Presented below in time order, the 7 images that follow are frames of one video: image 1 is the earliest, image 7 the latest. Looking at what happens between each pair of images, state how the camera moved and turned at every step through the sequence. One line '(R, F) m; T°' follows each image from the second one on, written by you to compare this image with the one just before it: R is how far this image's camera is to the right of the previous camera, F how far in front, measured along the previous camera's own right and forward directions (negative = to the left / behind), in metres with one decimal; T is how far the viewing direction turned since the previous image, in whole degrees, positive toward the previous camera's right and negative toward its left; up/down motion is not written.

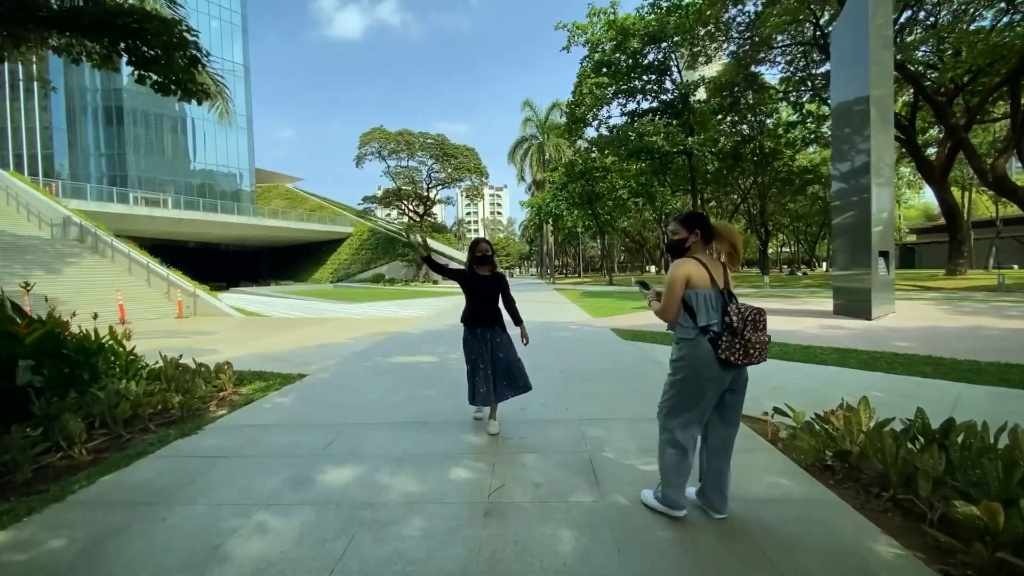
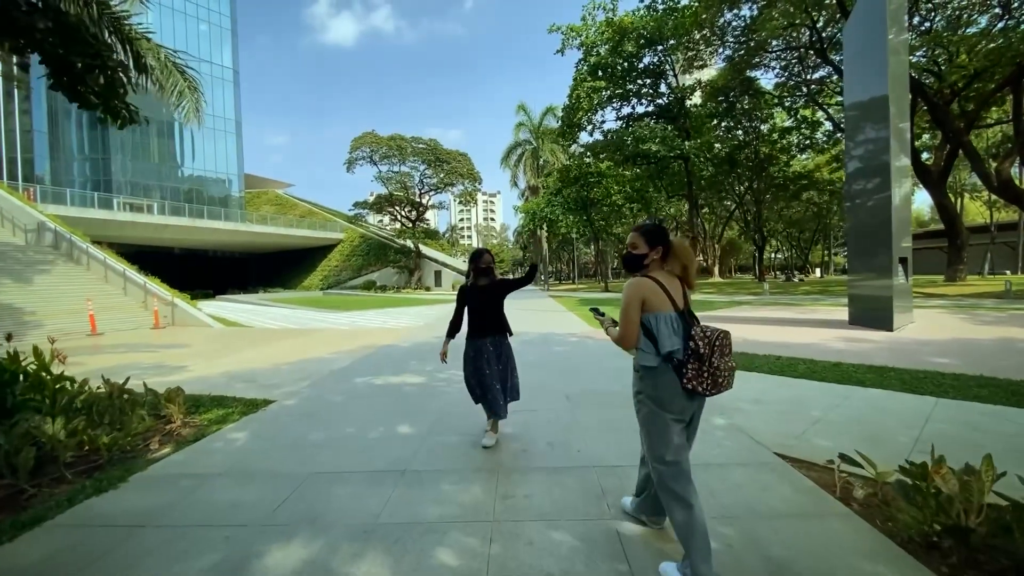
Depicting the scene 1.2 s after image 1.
(-0.1, +0.9) m; +1°
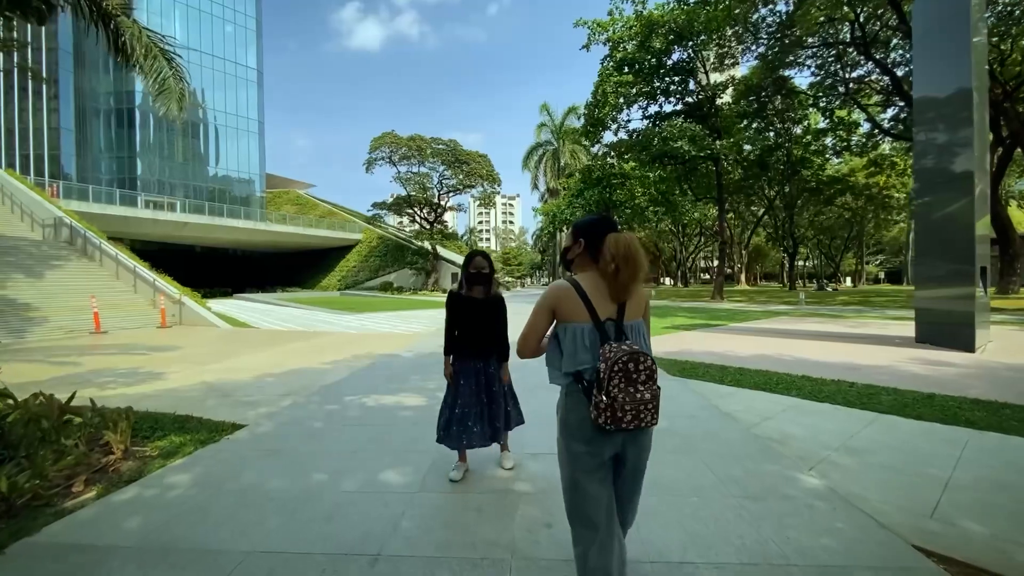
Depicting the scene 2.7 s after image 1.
(0.0, +1.2) m; -2°
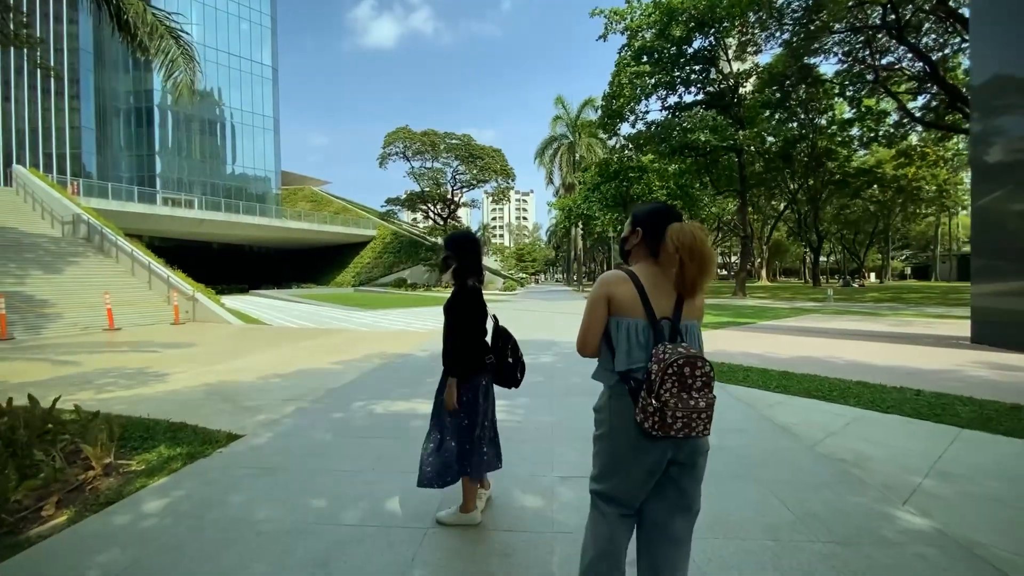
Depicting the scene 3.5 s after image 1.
(-0.1, +0.6) m; -2°
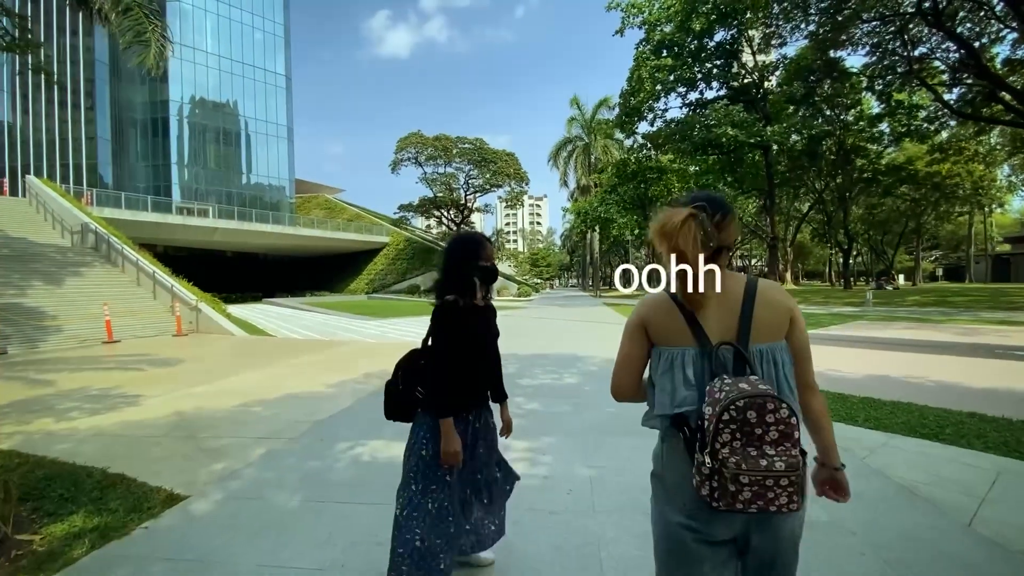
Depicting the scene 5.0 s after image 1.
(-0.1, +1.2) m; -2°
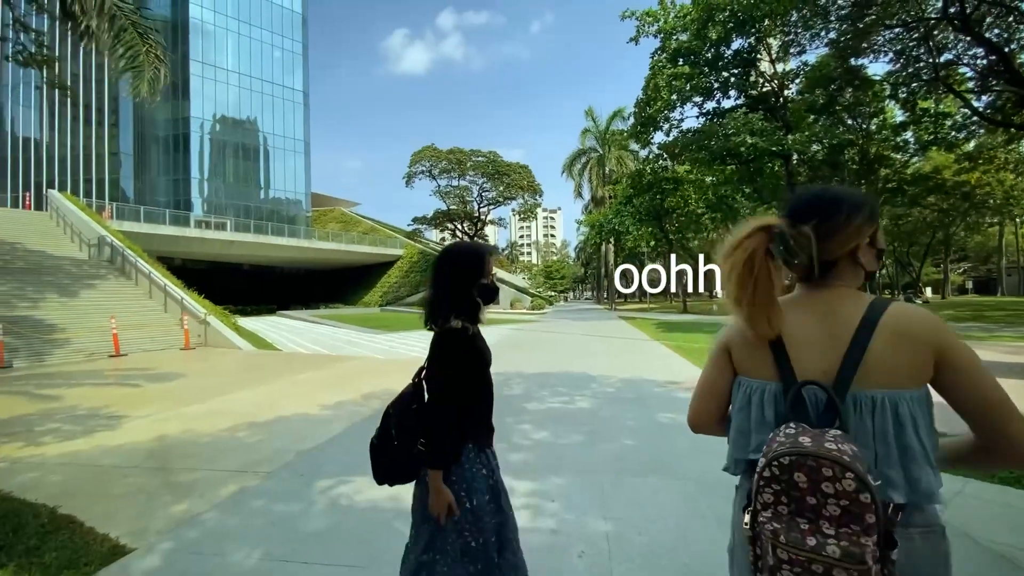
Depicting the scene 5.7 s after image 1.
(+0.1, +0.6) m; -2°
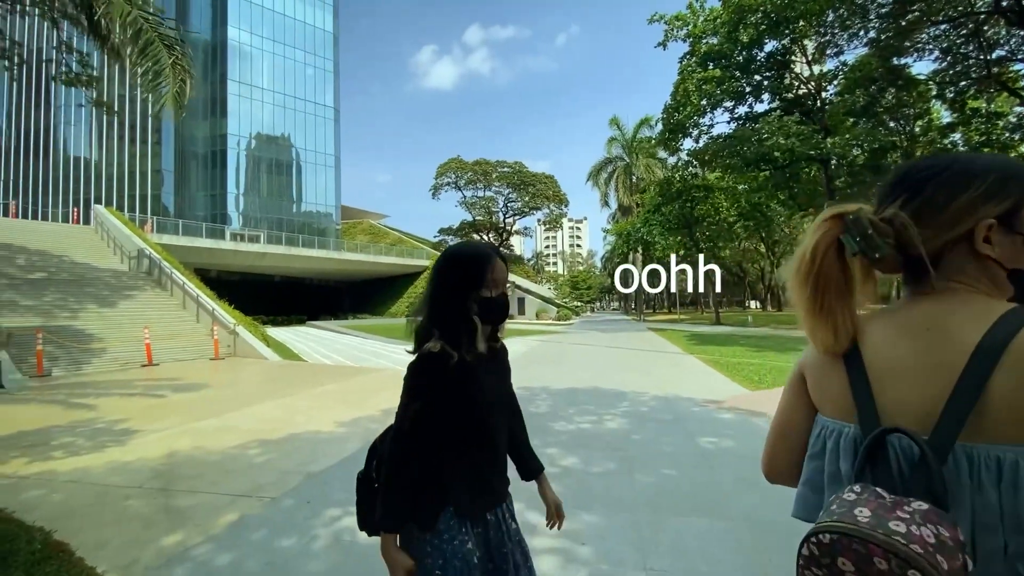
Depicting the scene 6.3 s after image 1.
(0.0, +0.4) m; -3°
